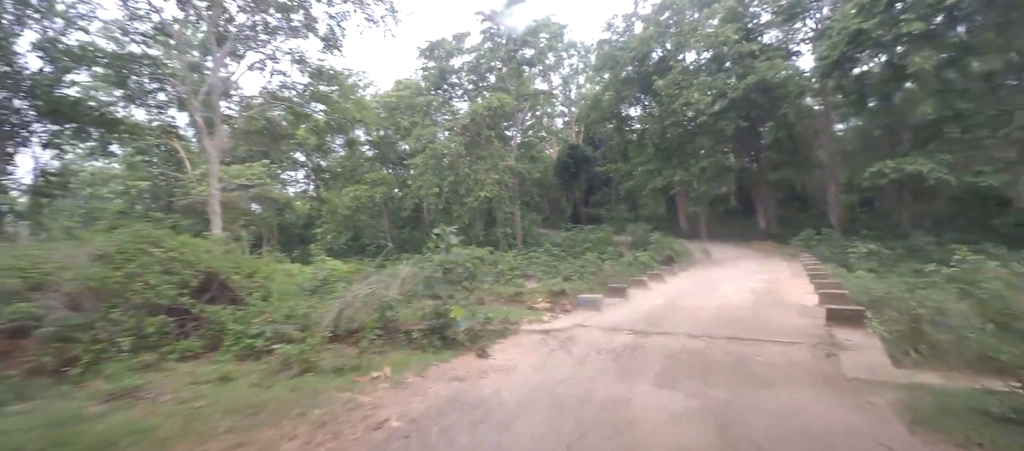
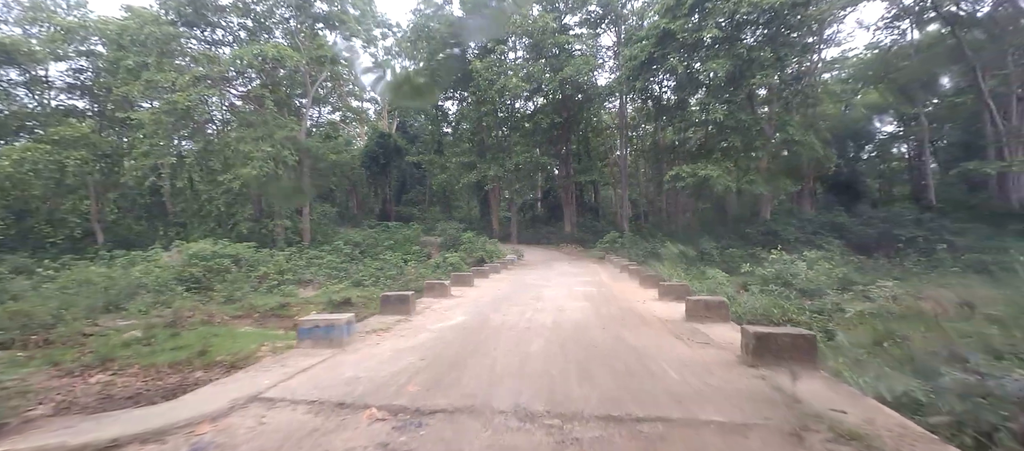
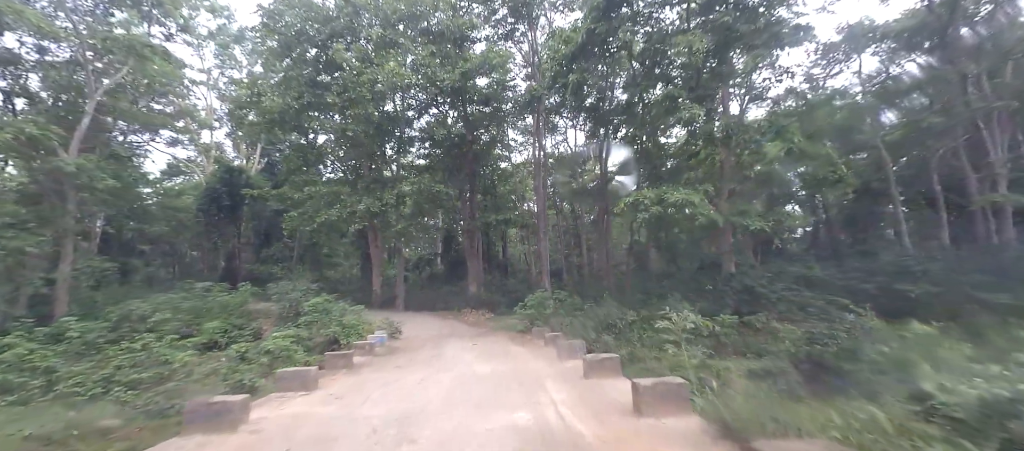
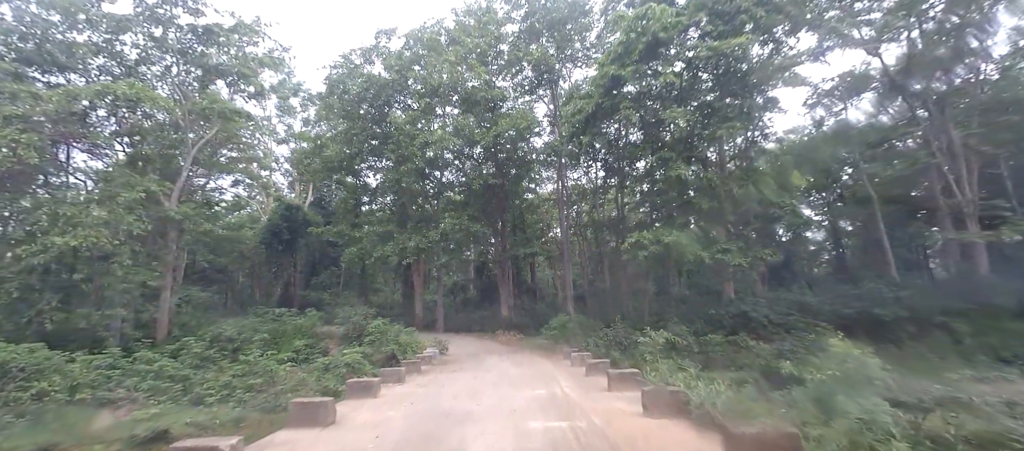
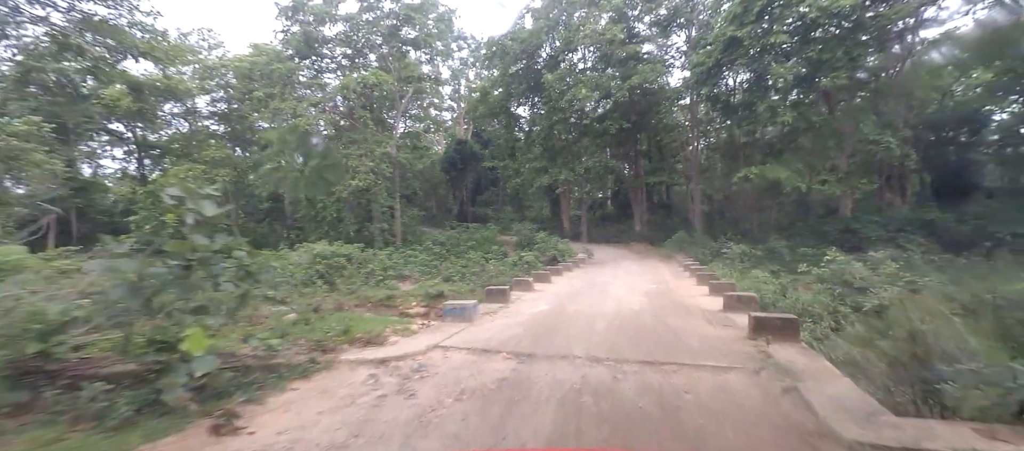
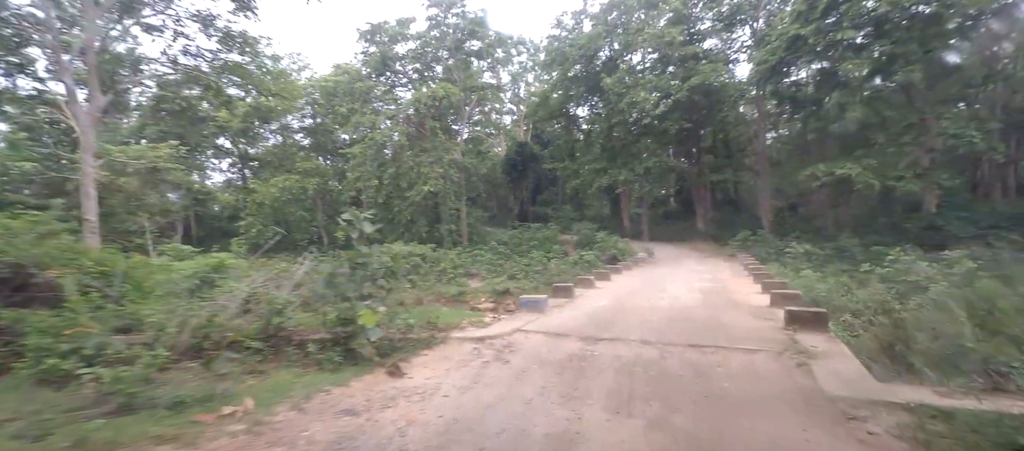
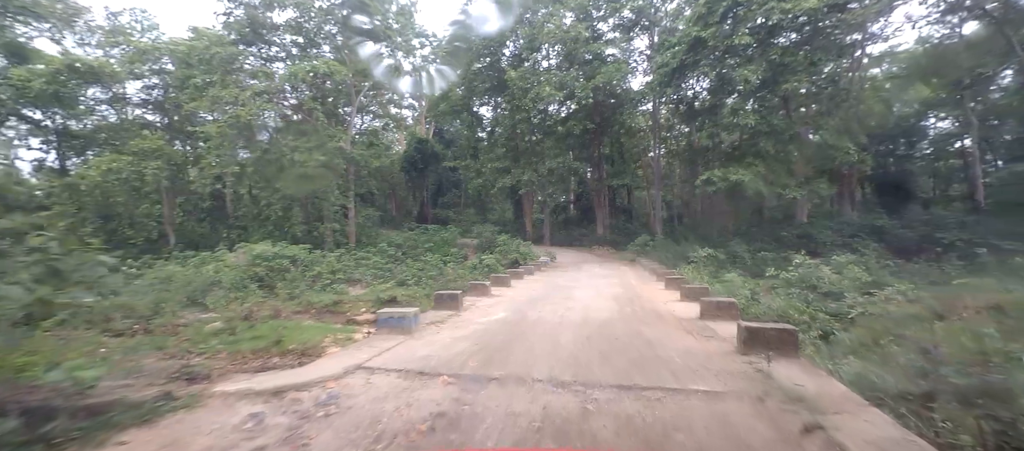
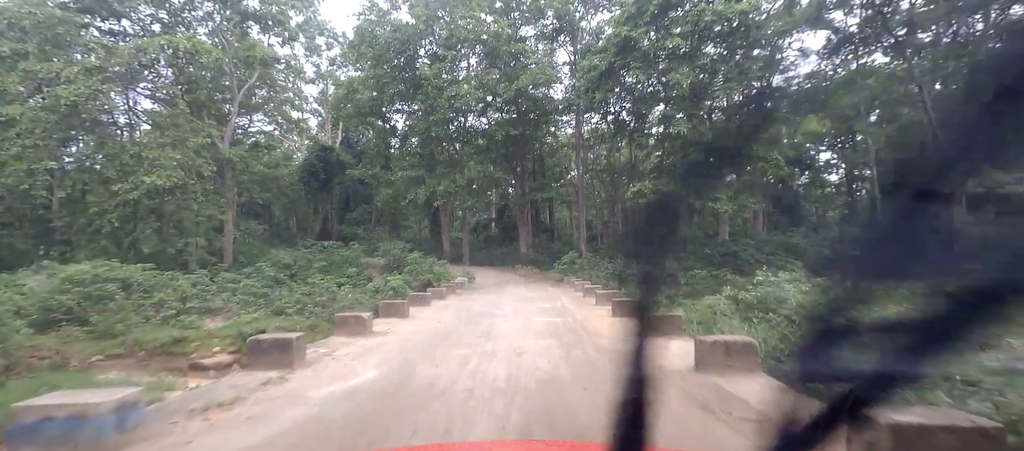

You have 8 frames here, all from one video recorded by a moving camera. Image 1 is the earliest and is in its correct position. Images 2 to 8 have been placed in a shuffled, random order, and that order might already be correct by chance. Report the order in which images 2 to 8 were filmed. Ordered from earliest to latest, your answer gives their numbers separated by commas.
6, 5, 7, 2, 8, 4, 3
